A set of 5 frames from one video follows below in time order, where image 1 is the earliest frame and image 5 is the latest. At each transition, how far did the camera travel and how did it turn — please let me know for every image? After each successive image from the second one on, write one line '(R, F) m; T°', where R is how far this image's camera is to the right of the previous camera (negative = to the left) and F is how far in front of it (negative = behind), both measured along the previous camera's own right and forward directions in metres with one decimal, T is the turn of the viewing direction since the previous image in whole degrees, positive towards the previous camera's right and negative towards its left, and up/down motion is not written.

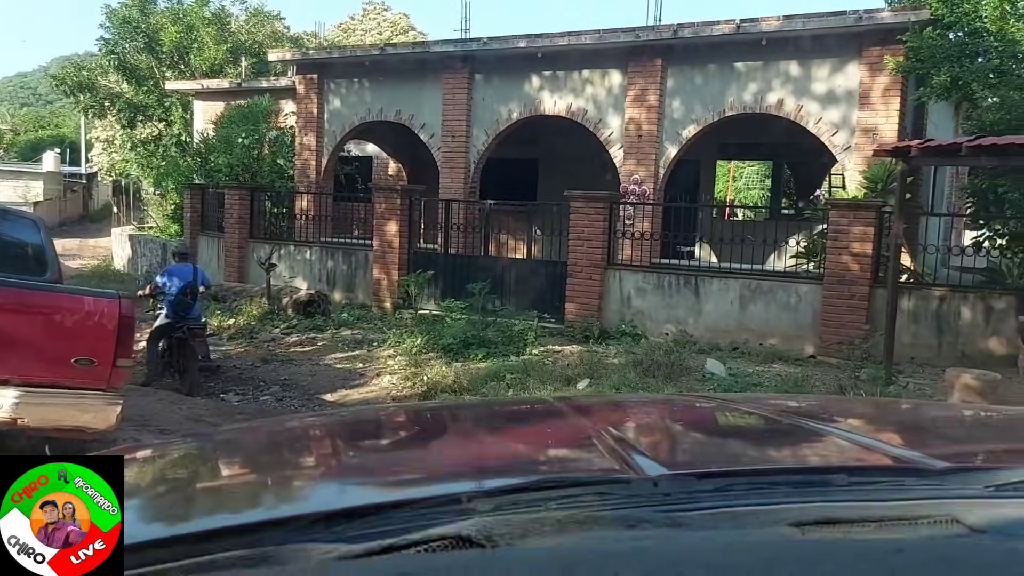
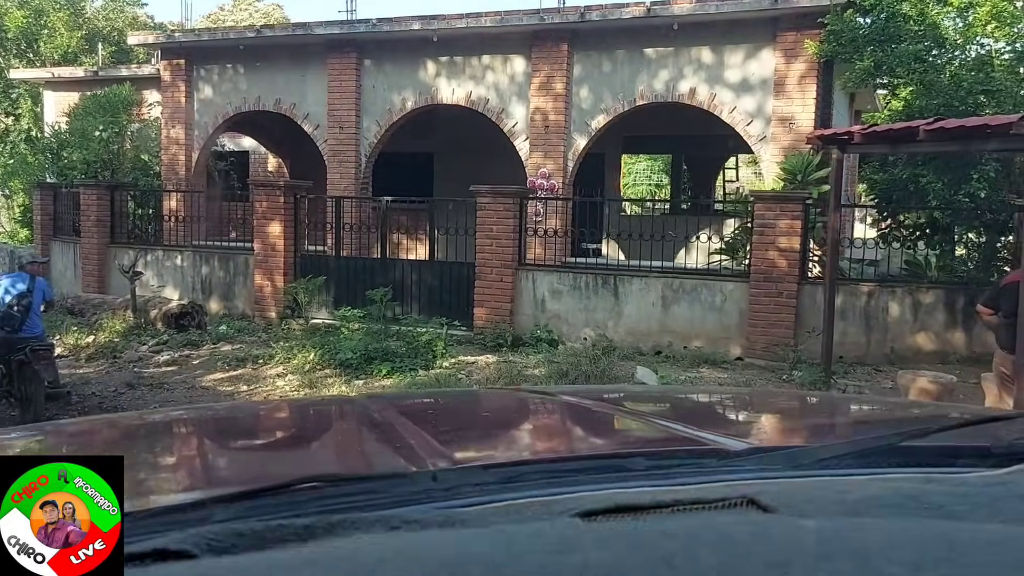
(-0.2, +1.0) m; +8°
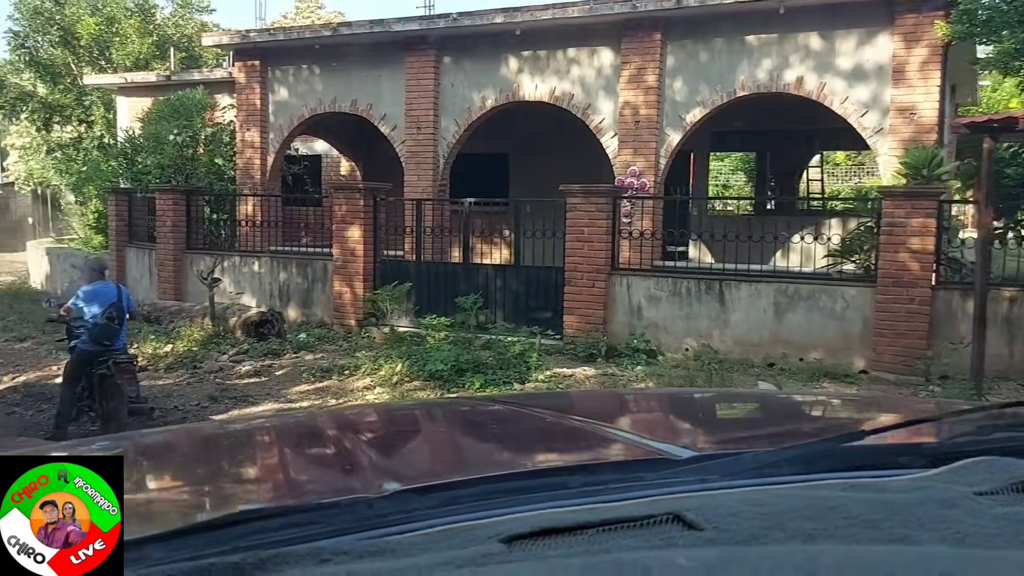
(-0.4, +0.6) m; -4°
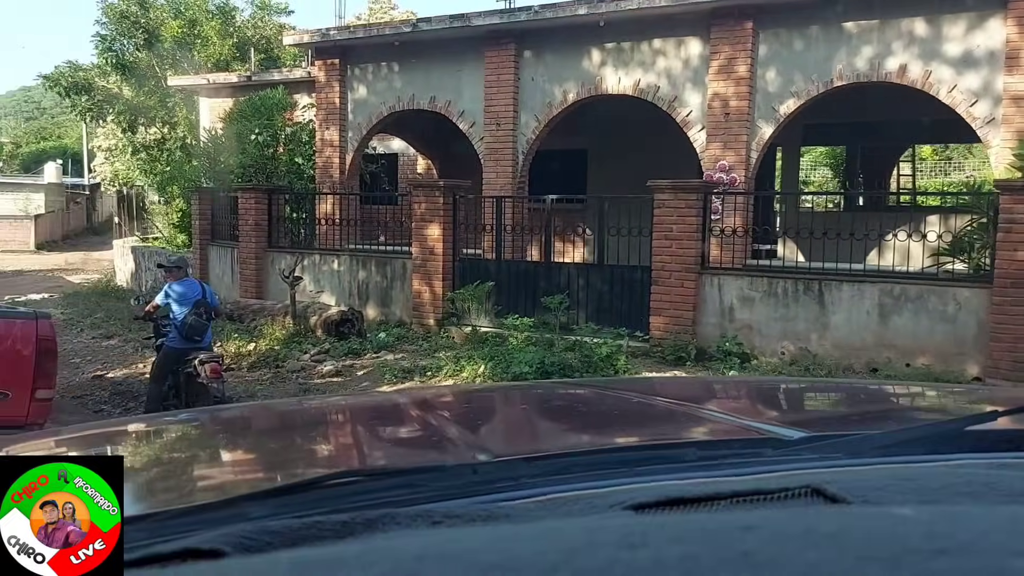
(-0.2, +0.3) m; -4°
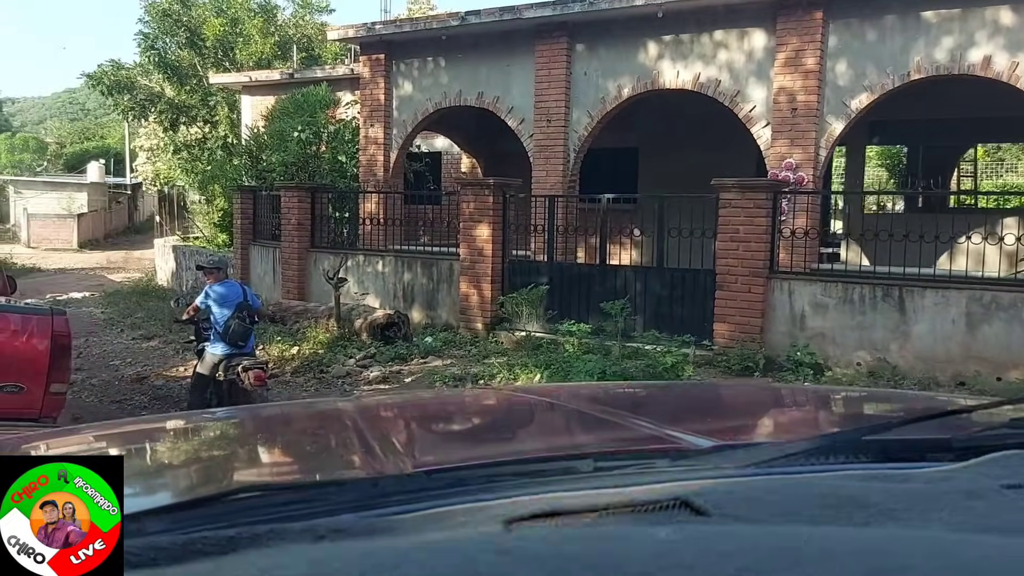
(-0.2, +0.4) m; -2°
